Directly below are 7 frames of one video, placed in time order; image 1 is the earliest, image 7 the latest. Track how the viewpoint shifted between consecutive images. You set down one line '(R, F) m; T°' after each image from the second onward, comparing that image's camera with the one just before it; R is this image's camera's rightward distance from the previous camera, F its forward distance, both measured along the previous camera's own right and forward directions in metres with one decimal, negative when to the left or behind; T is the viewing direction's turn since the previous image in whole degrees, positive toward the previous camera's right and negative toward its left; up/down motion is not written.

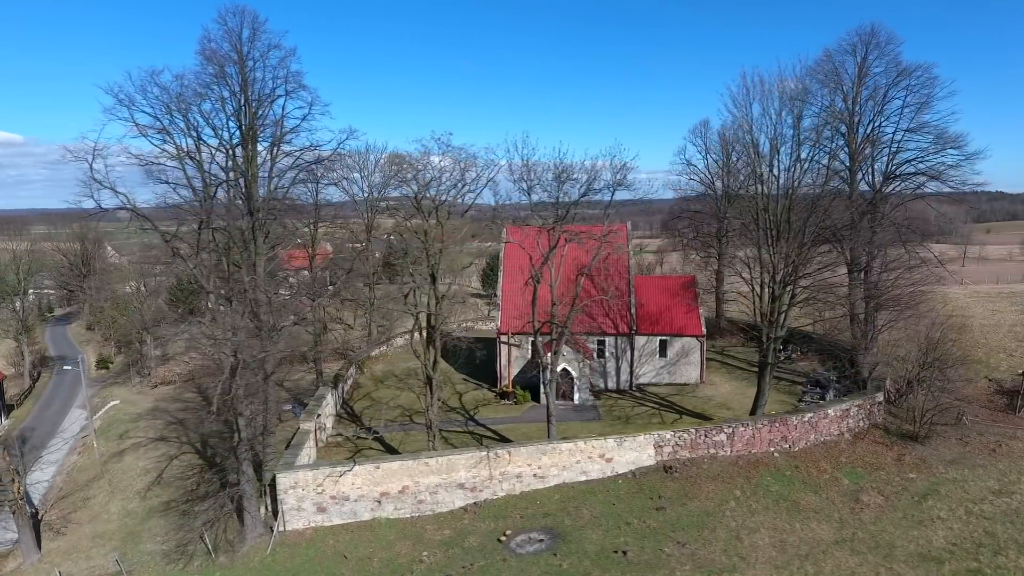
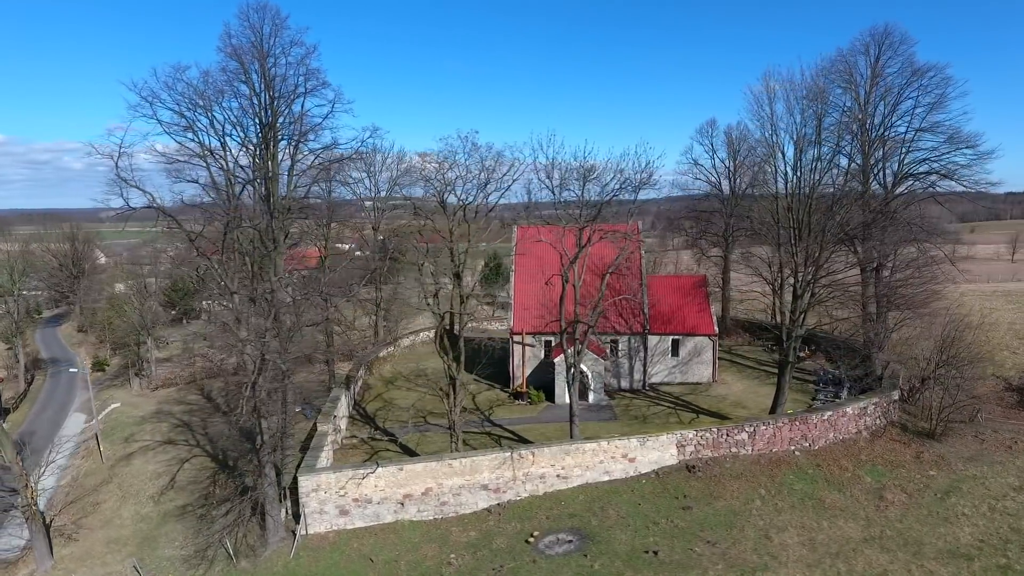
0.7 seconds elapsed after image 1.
(-0.9, +0.1) m; +1°
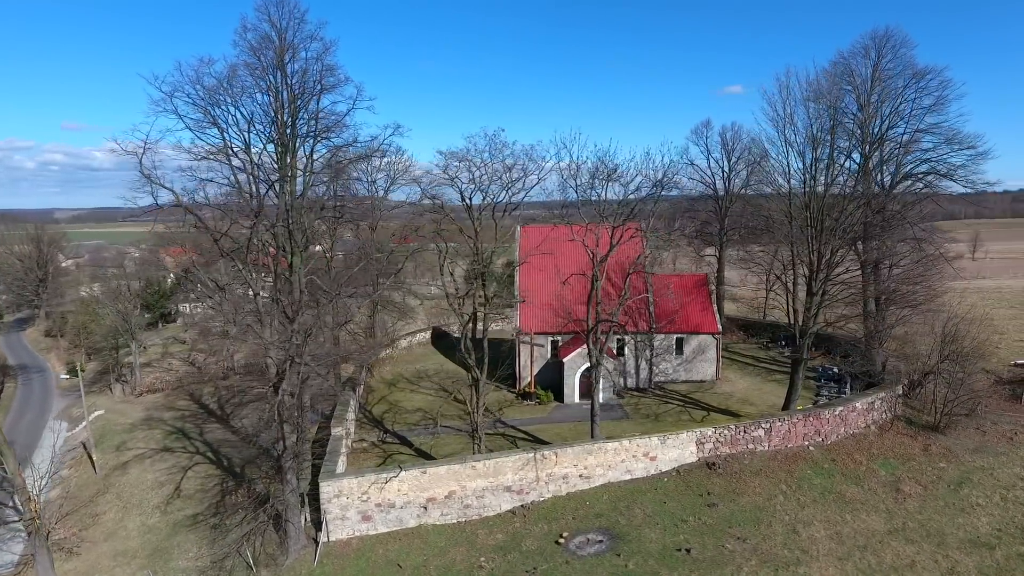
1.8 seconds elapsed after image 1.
(-1.4, +0.2) m; +3°
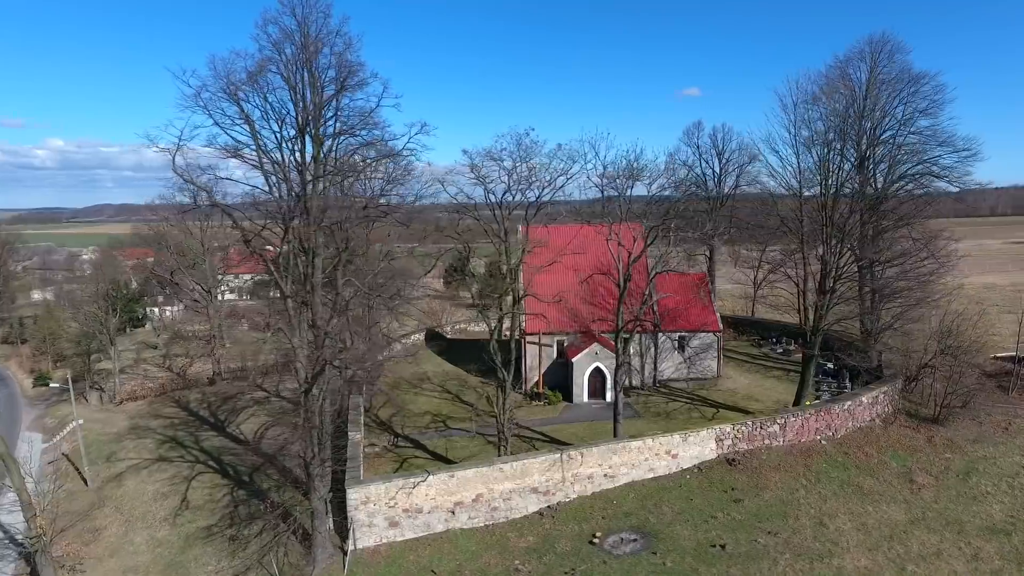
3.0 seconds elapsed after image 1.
(-1.6, +0.2) m; +3°
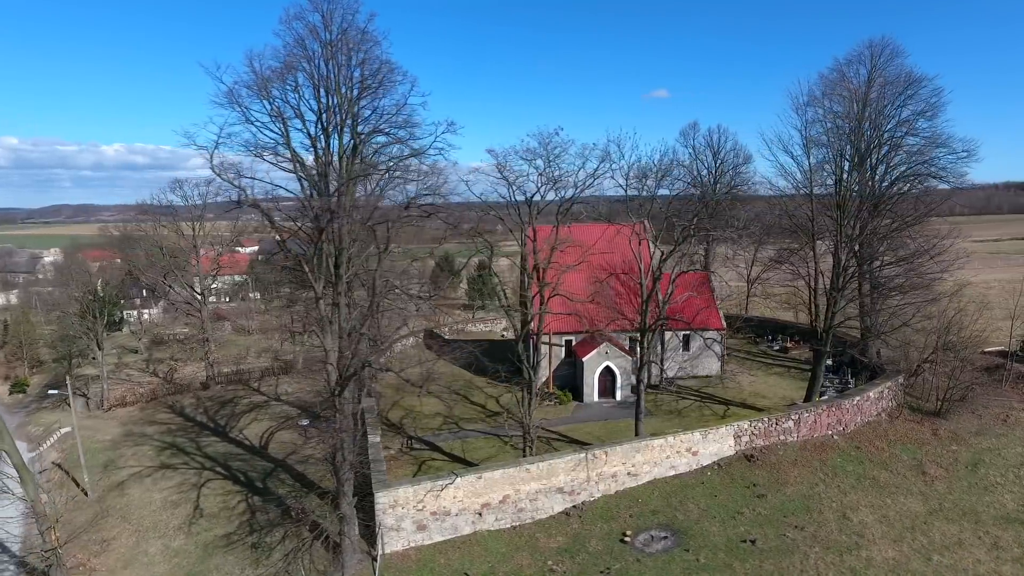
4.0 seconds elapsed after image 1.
(-1.4, +0.1) m; +2°
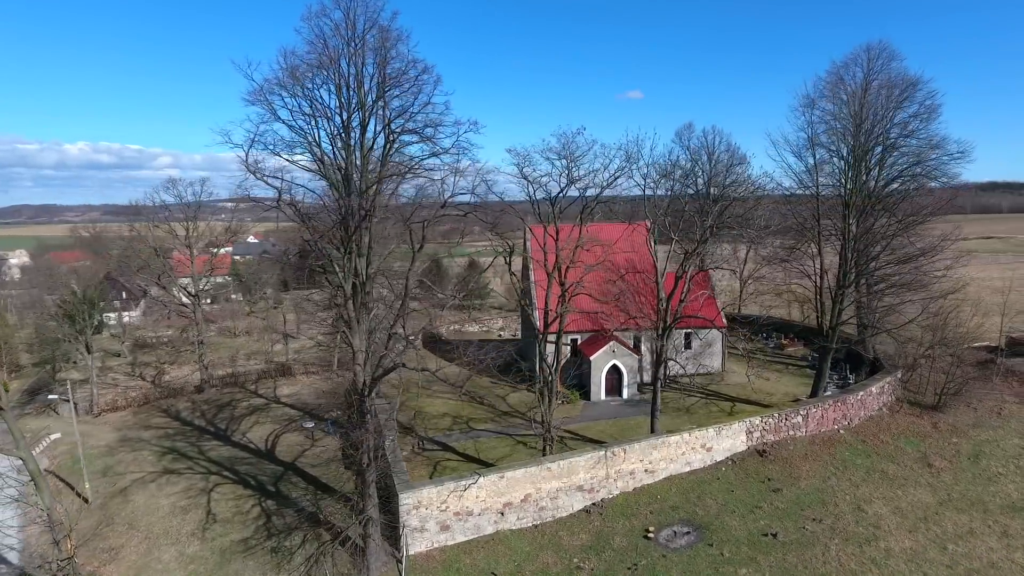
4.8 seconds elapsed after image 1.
(-1.1, 0.0) m; +2°
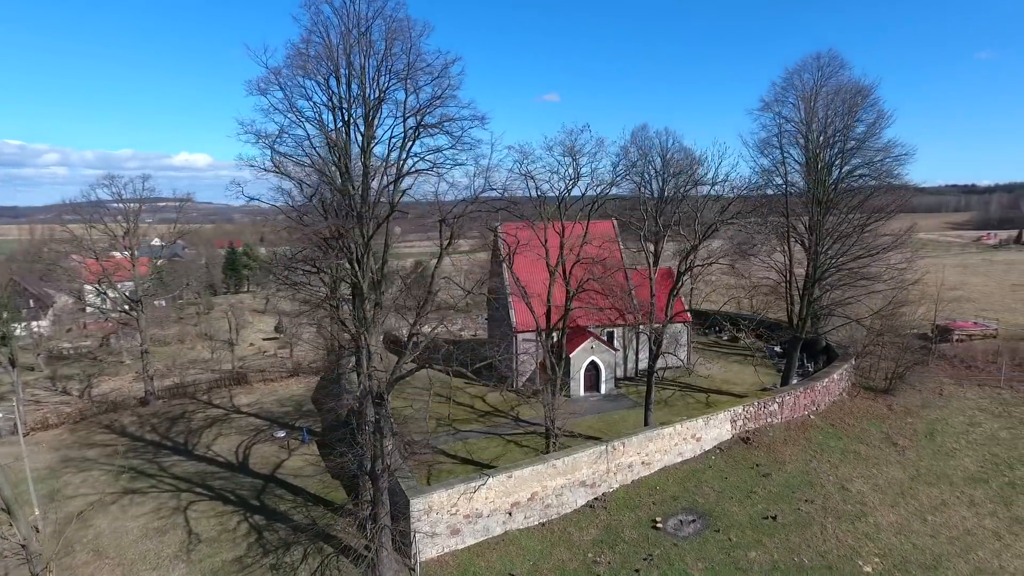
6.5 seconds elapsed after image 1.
(-2.0, +0.2) m; +7°
